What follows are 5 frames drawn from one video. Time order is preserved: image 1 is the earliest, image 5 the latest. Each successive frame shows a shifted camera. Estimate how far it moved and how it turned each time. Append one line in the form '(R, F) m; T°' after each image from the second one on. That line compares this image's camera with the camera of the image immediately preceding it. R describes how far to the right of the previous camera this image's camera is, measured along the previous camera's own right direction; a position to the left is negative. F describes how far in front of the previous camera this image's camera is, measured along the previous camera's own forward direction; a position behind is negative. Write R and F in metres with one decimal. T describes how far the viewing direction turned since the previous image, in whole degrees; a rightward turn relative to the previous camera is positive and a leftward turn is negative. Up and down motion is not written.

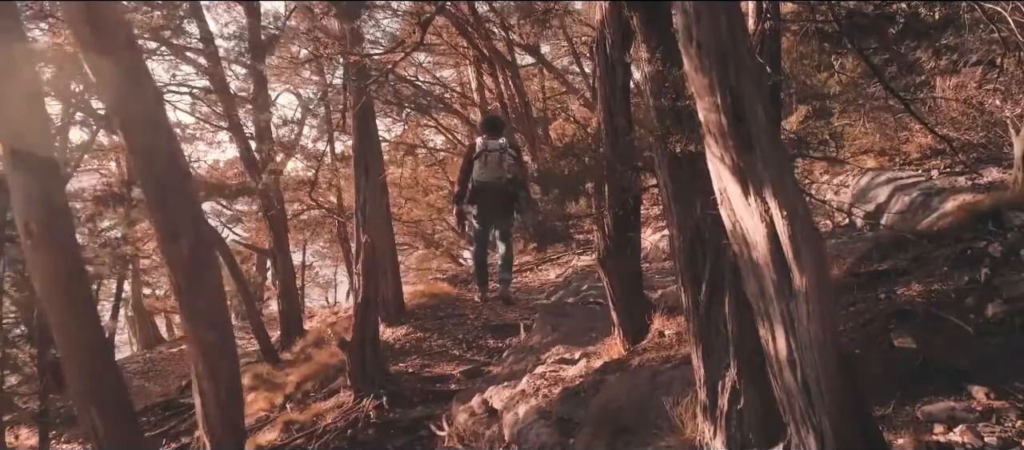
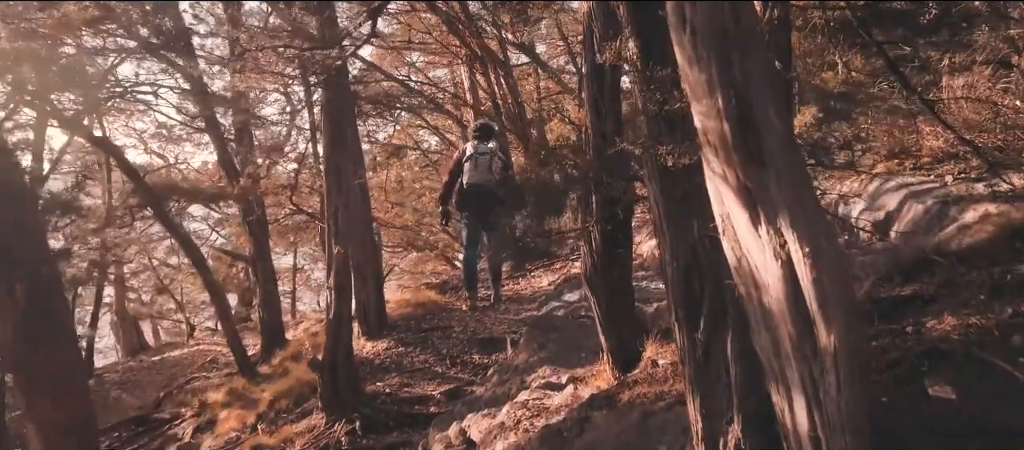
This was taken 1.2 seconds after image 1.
(+0.1, +0.5) m; 0°
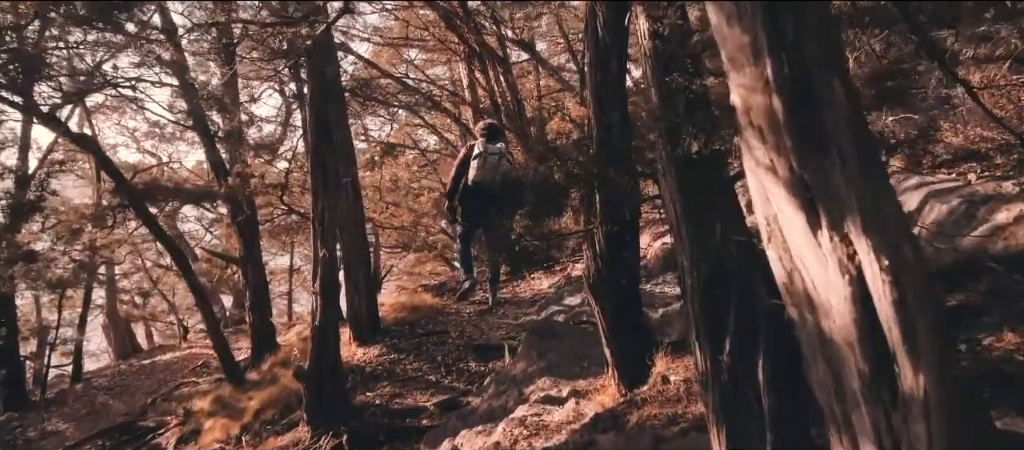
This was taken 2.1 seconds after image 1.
(0.0, +0.4) m; 0°
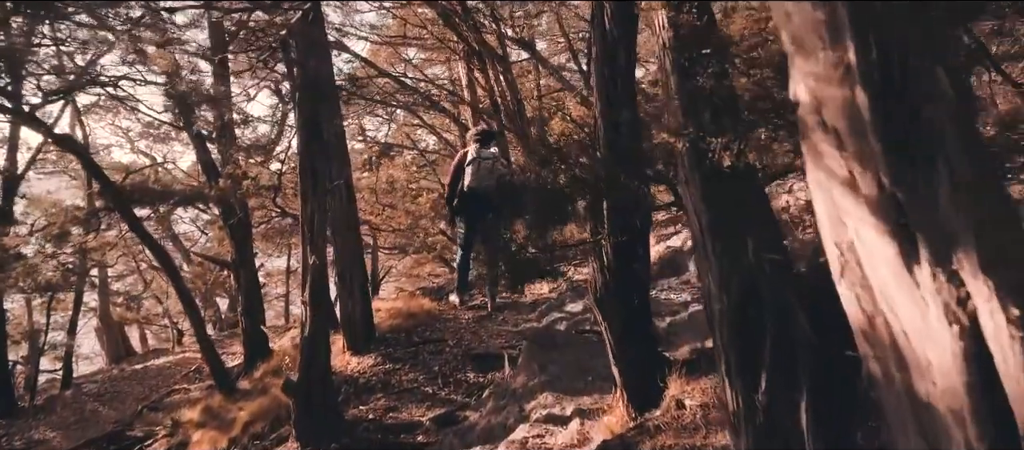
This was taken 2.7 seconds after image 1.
(0.0, +0.3) m; 0°
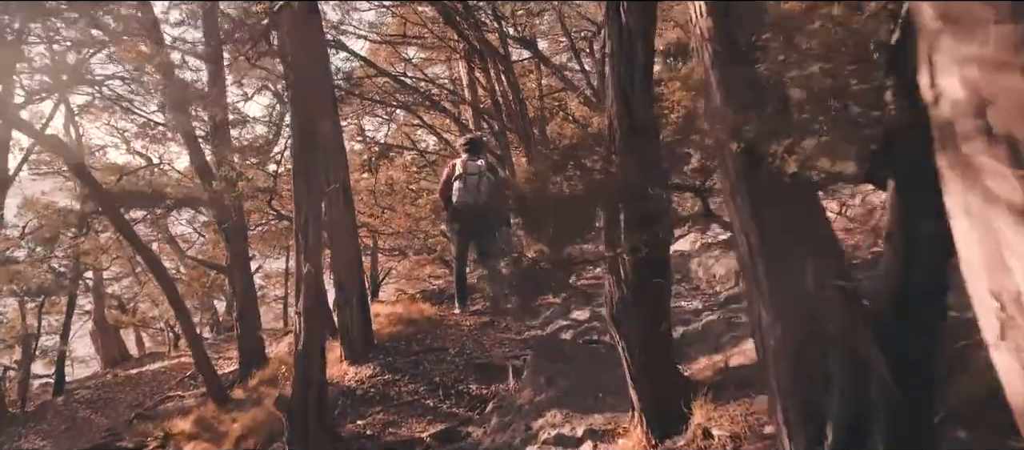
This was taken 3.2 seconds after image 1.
(0.0, +0.3) m; 0°
